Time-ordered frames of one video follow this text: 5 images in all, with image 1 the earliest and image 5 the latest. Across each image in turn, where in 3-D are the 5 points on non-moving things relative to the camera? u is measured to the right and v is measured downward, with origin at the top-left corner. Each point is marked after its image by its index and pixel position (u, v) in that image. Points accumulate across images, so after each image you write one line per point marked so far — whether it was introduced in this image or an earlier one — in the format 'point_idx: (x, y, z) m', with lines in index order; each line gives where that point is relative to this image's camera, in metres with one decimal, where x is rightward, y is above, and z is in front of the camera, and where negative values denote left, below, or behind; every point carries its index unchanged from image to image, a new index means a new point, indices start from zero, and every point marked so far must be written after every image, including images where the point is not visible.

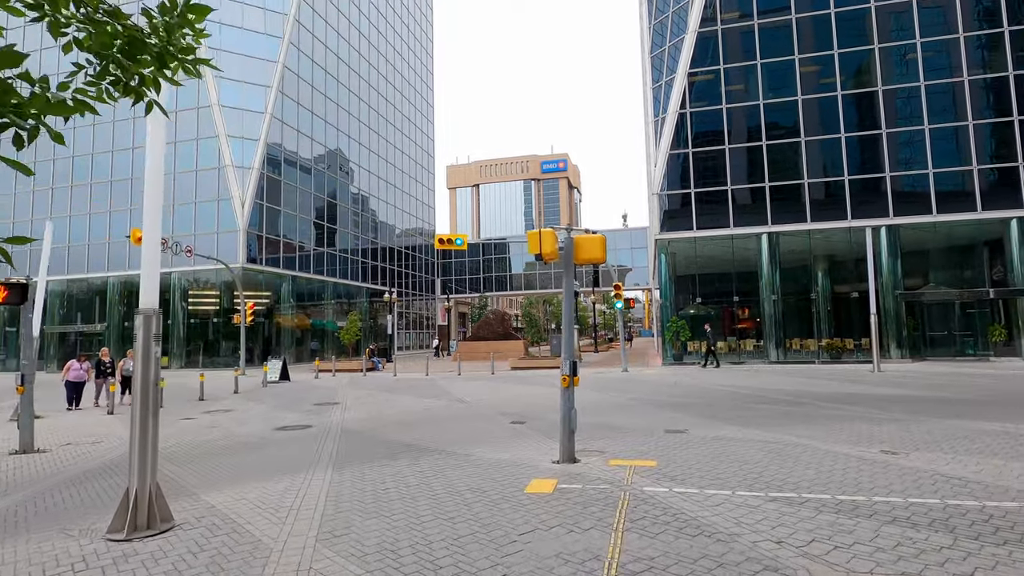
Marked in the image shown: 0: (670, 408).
0: (+4.4, -3.4, +13.8) m
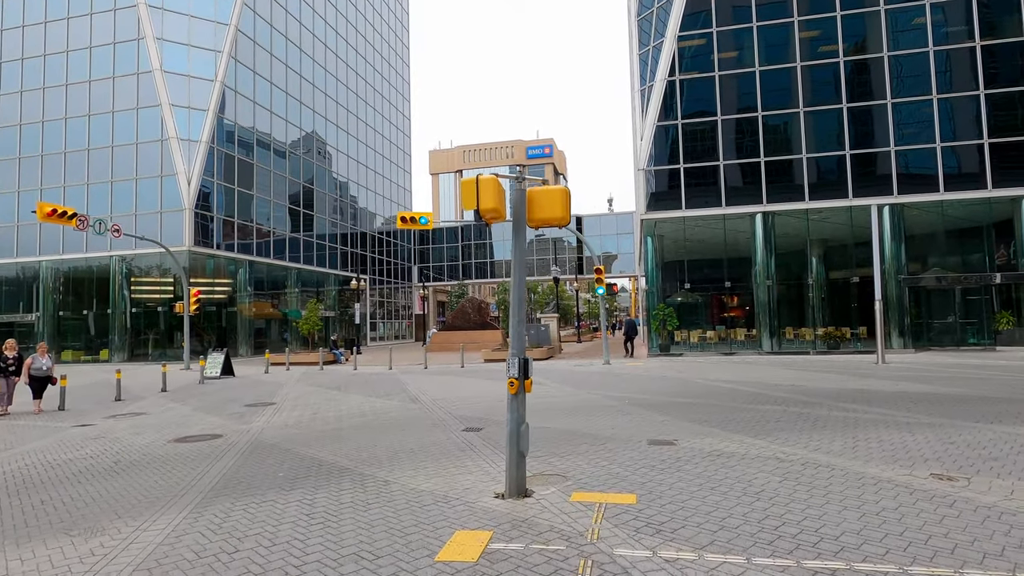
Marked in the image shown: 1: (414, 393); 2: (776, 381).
0: (+3.3, -2.9, +11.7) m
1: (-3.2, -3.4, +15.9) m
2: (+8.5, -3.0, +15.7) m
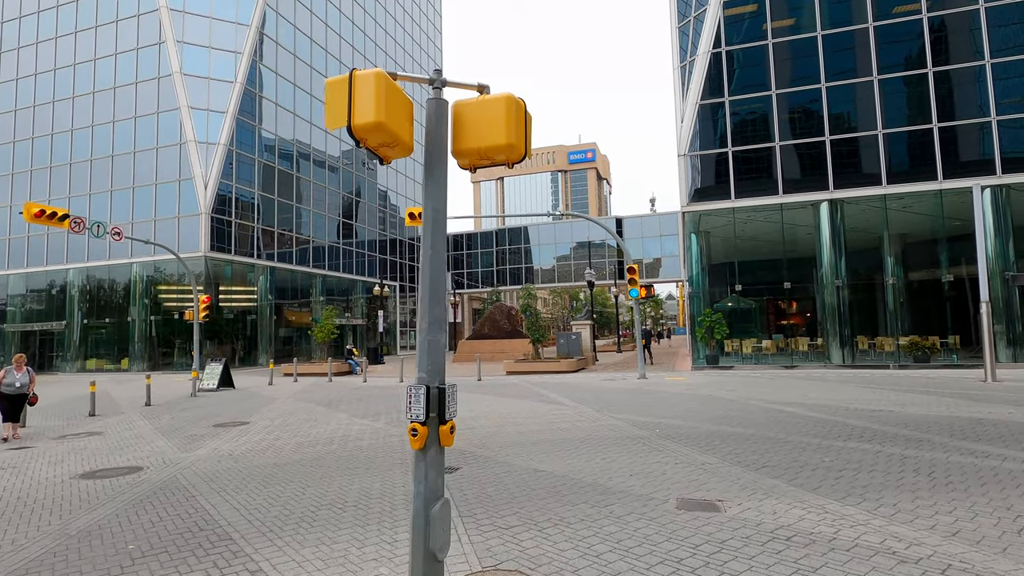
0: (+3.2, -2.8, +8.8) m
1: (-3.0, -3.5, +13.6) m
2: (+8.7, -2.9, +12.3) m
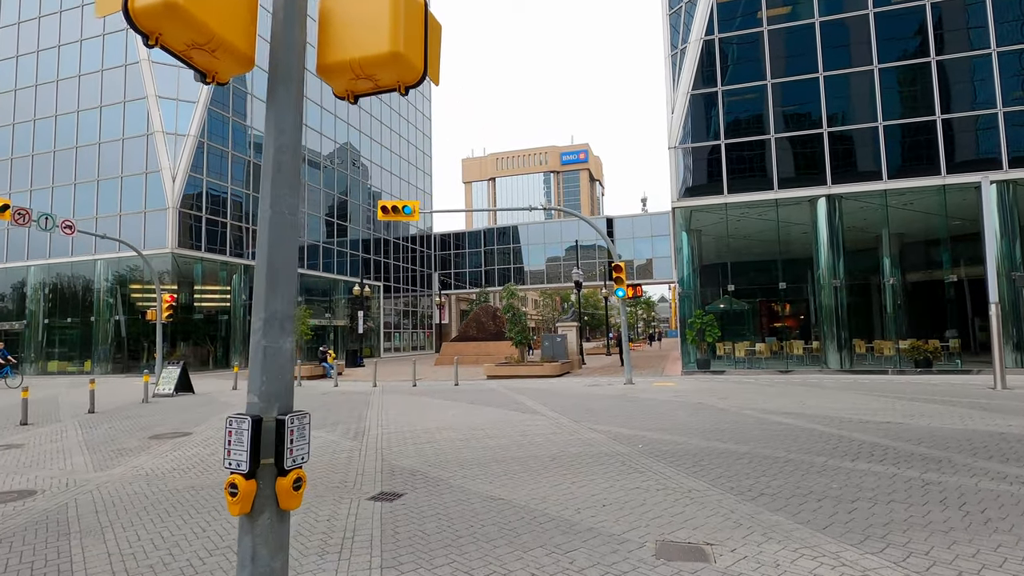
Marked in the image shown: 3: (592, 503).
0: (+2.5, -2.8, +7.6) m
1: (-3.7, -3.4, +12.3) m
2: (+8.0, -2.9, +11.2) m
3: (+1.0, -2.7, +6.1) m
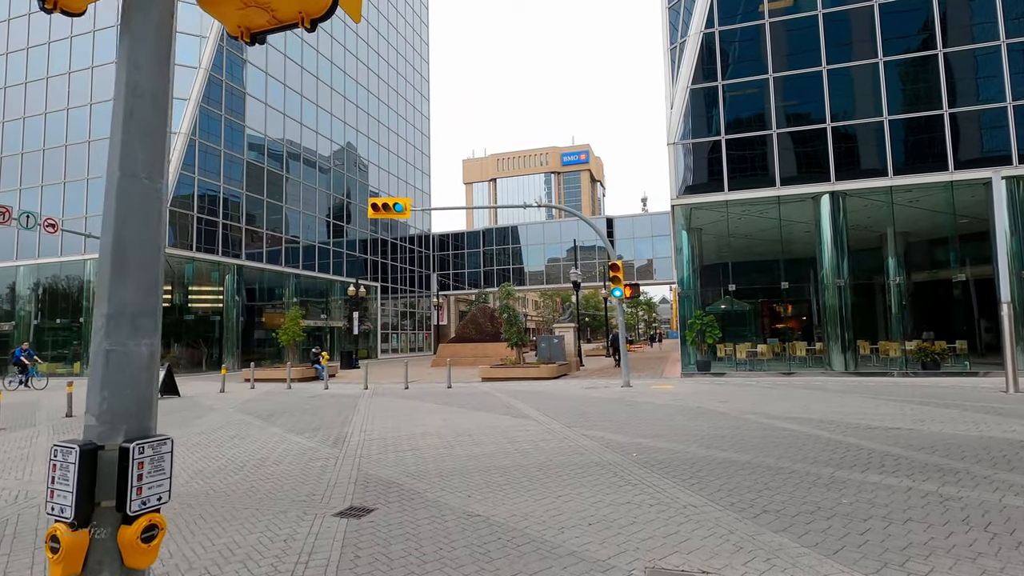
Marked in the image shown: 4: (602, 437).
0: (+2.3, -2.7, +7.1) m
1: (-3.9, -3.4, +11.8) m
2: (+7.8, -2.9, +10.7) m
3: (+0.7, -2.6, +5.5) m
4: (+1.9, -3.0, +9.8) m
